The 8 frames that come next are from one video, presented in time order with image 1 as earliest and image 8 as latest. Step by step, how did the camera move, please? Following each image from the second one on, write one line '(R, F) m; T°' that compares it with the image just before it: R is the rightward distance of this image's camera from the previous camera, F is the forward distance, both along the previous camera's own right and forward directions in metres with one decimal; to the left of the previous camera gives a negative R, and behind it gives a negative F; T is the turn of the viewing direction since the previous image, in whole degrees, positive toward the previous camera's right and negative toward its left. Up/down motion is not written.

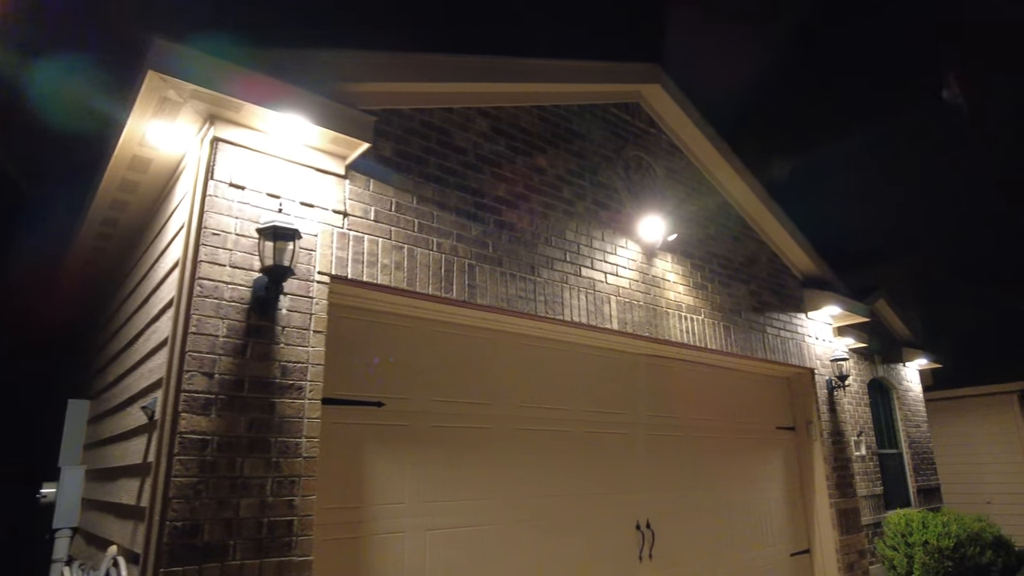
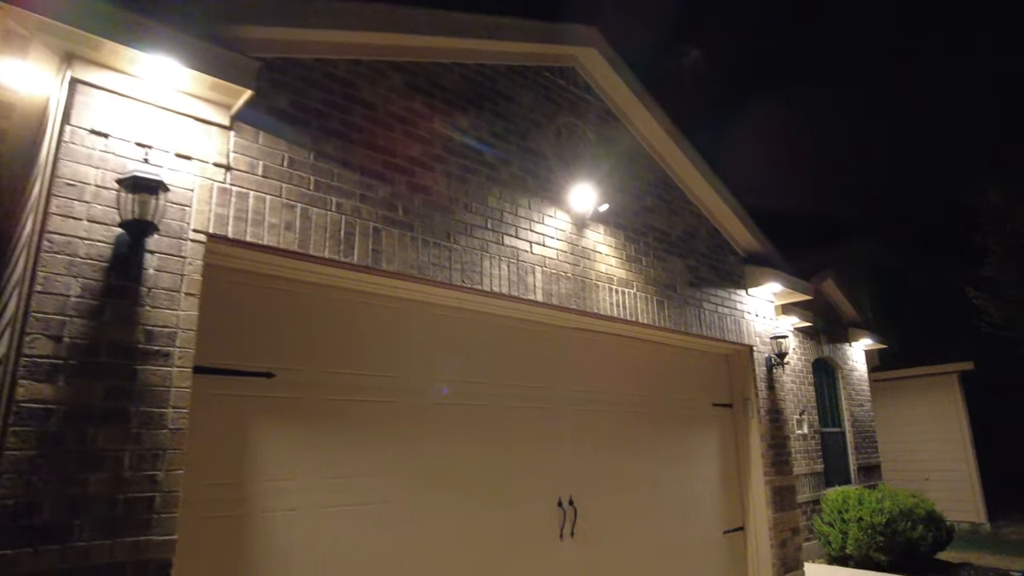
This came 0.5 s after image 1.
(+0.4, +0.2) m; +2°
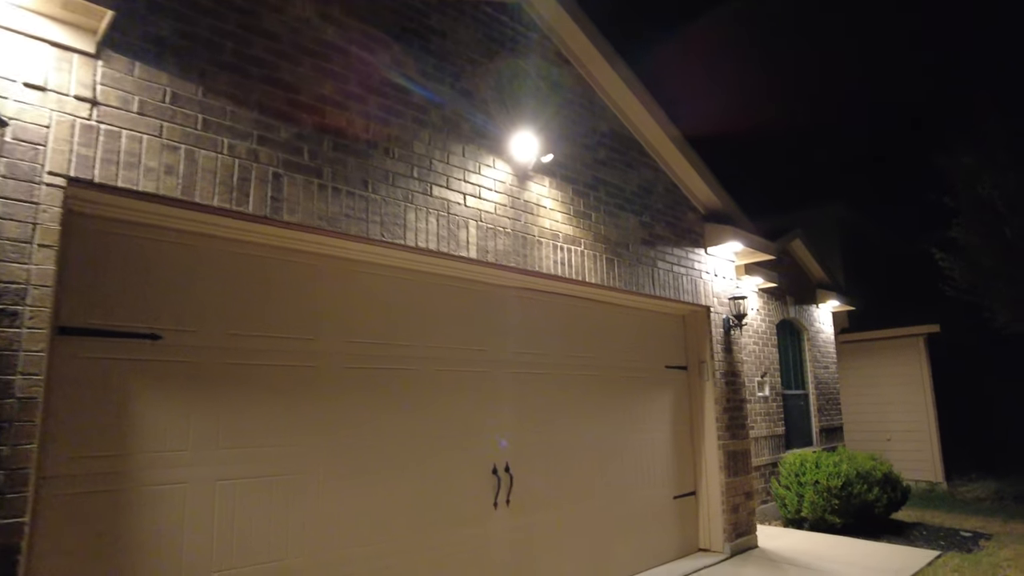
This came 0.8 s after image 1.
(+0.3, +0.3) m; +1°
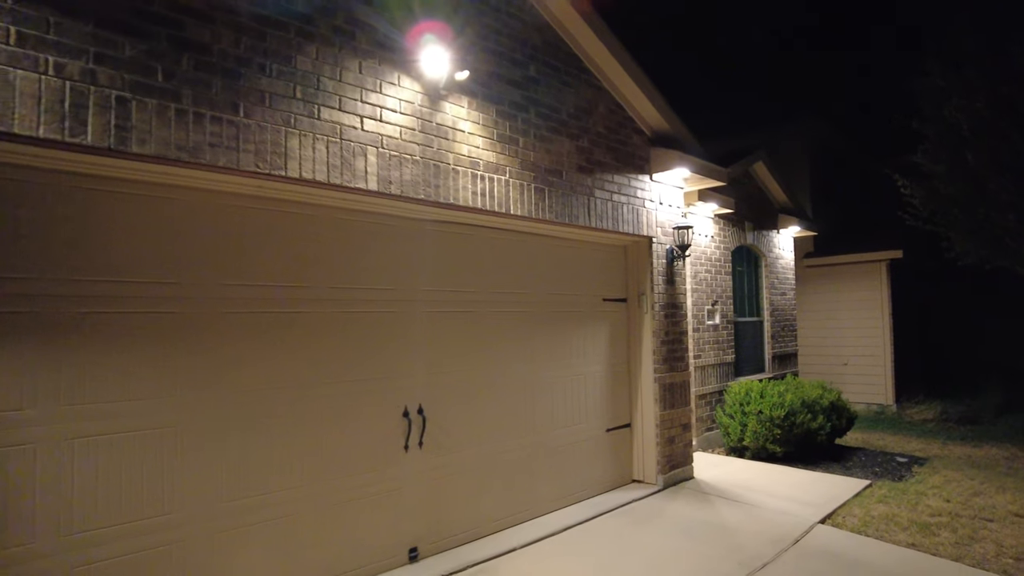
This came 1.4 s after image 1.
(+0.5, +0.3) m; +1°
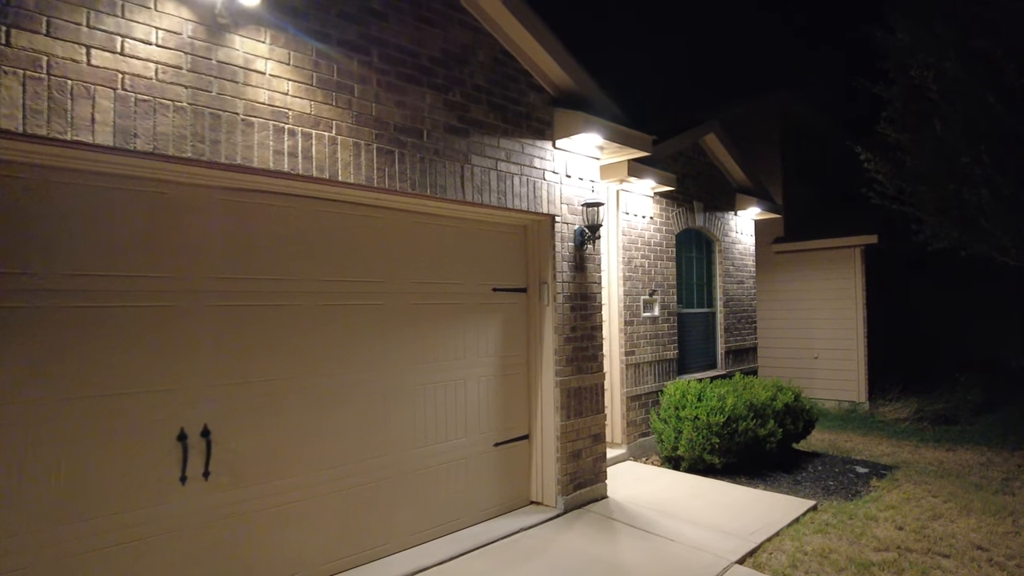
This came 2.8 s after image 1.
(+0.9, +0.9) m; 0°
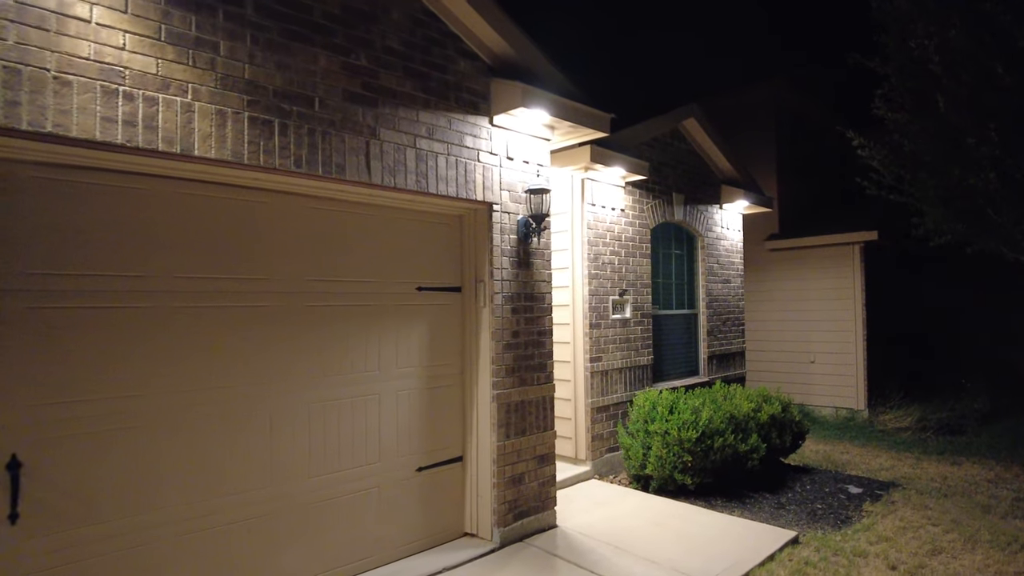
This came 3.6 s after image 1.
(+0.5, +0.7) m; -1°
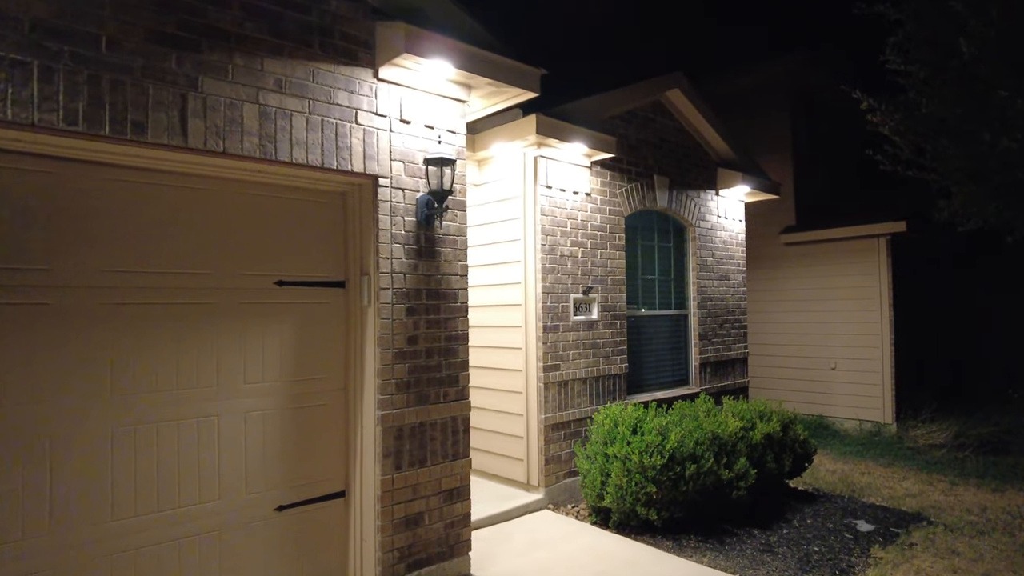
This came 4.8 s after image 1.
(+0.8, +0.9) m; -3°
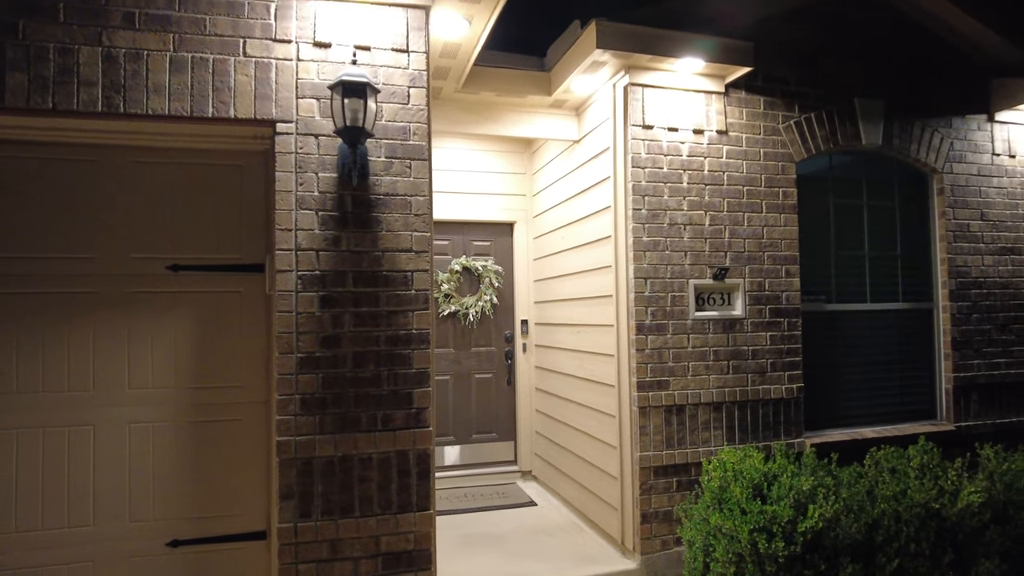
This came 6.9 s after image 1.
(+1.3, +1.6) m; -27°
